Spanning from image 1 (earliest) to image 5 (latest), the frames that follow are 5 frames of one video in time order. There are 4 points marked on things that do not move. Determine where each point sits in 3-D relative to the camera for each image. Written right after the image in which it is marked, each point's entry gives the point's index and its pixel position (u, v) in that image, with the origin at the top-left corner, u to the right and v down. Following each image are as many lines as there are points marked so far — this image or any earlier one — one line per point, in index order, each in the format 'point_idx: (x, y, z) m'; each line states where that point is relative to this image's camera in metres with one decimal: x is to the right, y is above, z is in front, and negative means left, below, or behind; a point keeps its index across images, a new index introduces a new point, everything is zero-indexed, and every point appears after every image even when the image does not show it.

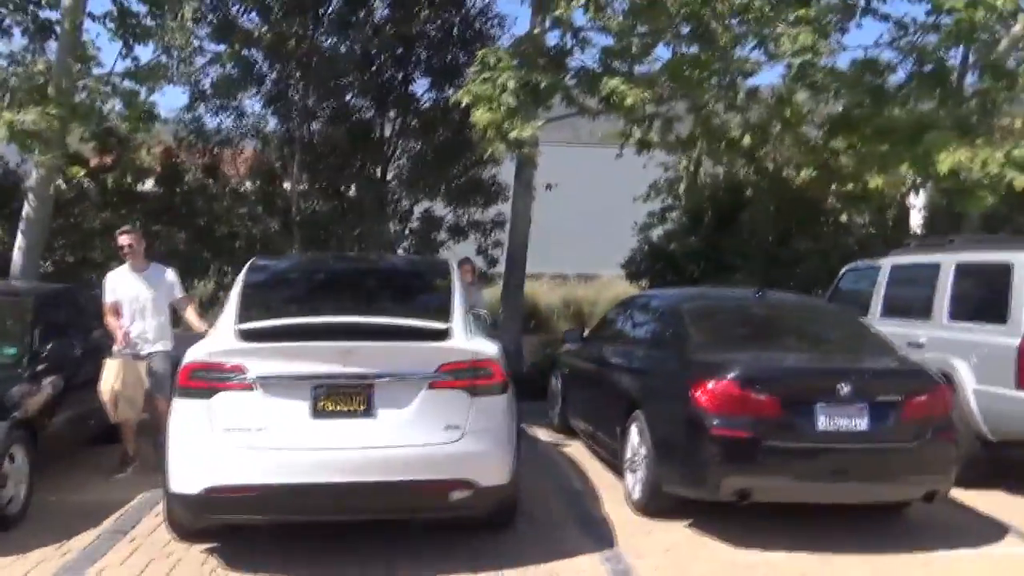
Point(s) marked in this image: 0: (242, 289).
0: (-1.8, 0.0, +6.4) m
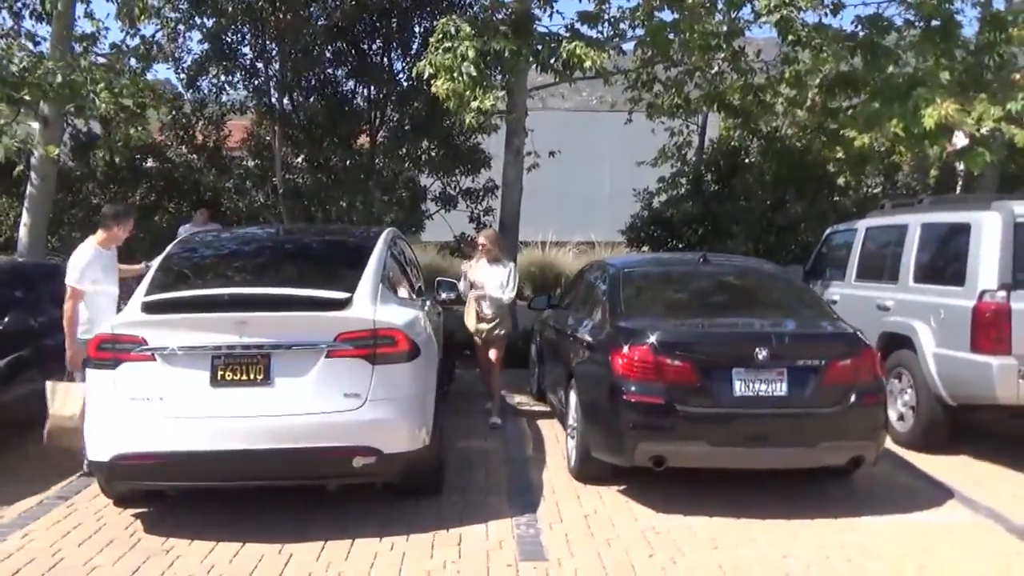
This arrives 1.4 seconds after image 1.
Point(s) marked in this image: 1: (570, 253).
0: (-2.3, +0.2, +6.6) m
1: (+1.2, +0.7, +19.2) m
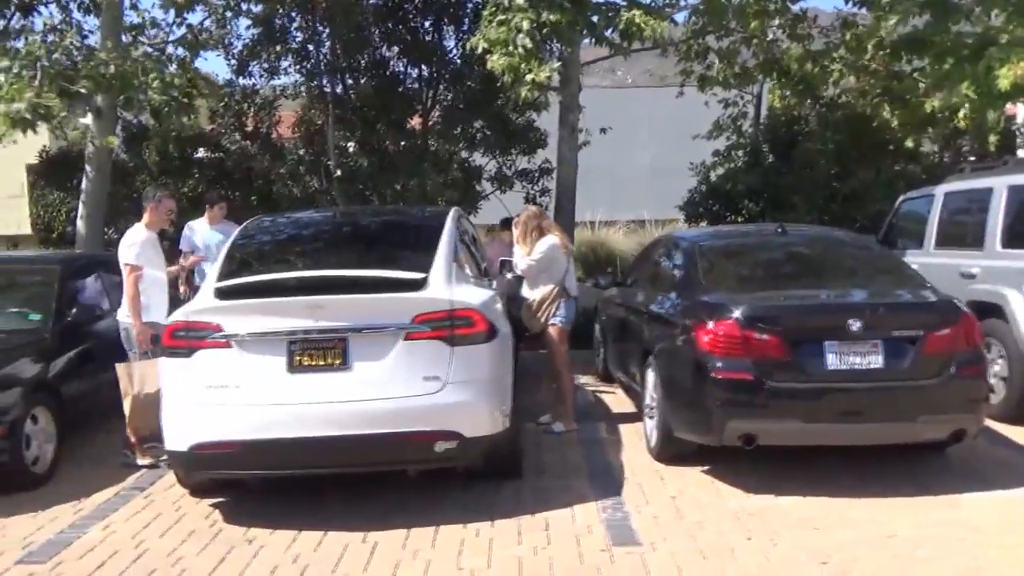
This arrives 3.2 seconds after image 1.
0: (-1.8, +0.3, +6.5) m
1: (+2.2, +1.1, +18.9) m
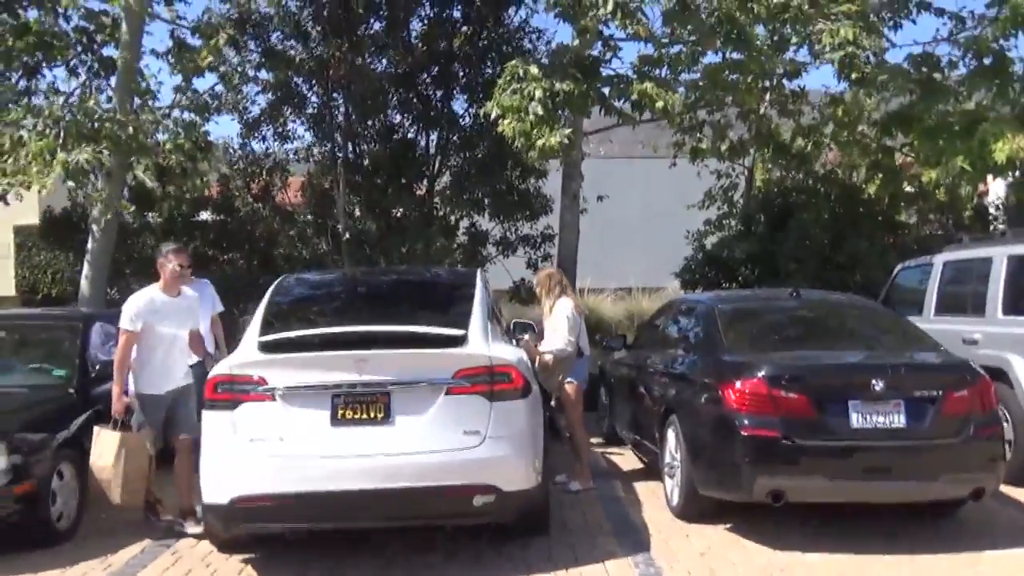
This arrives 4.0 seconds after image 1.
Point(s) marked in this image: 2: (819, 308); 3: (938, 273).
0: (-1.6, -0.1, +6.6) m
1: (+2.0, -0.2, +19.1) m
2: (+2.4, -0.2, +7.3) m
3: (+4.0, +0.1, +8.9) m
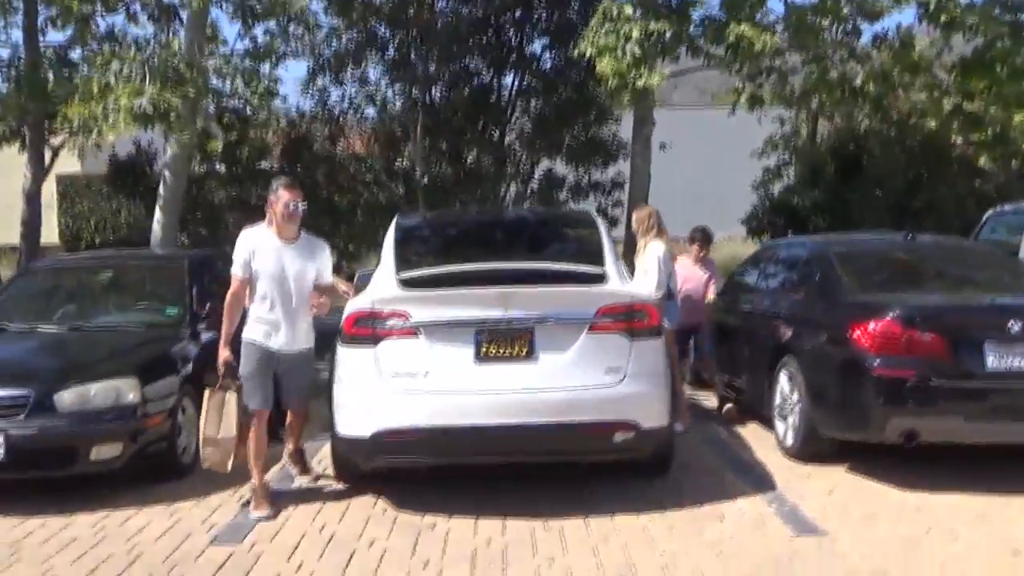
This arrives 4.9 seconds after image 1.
0: (-0.8, +0.3, +6.6) m
1: (+3.0, +0.8, +19.1) m
2: (+3.2, +0.3, +7.3) m
3: (+4.8, +0.6, +8.7) m
